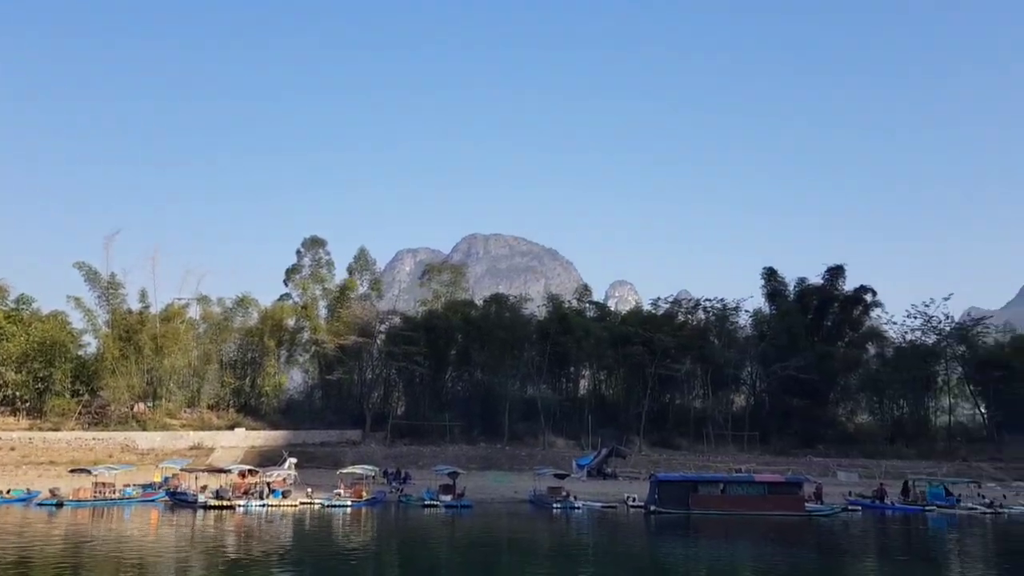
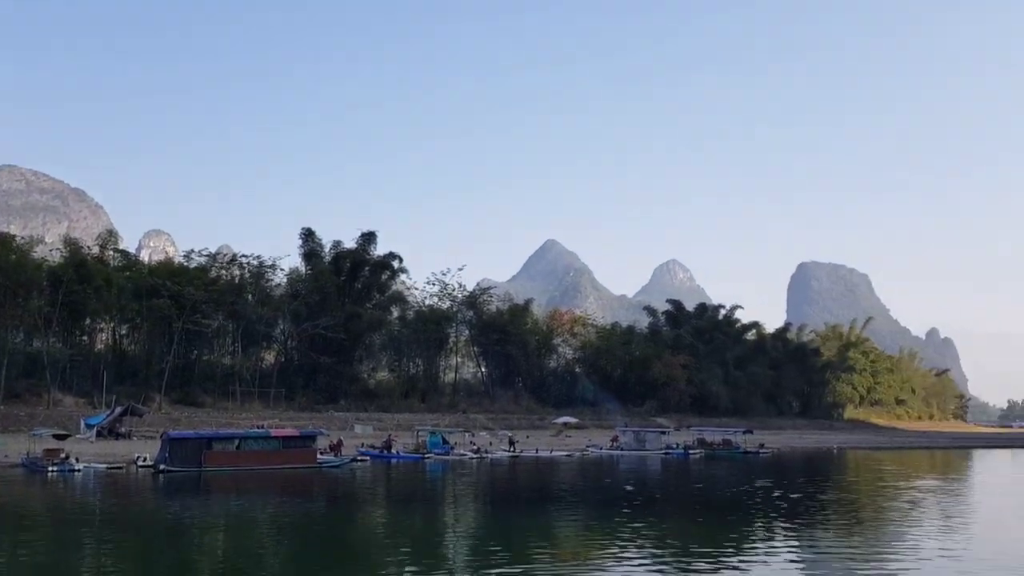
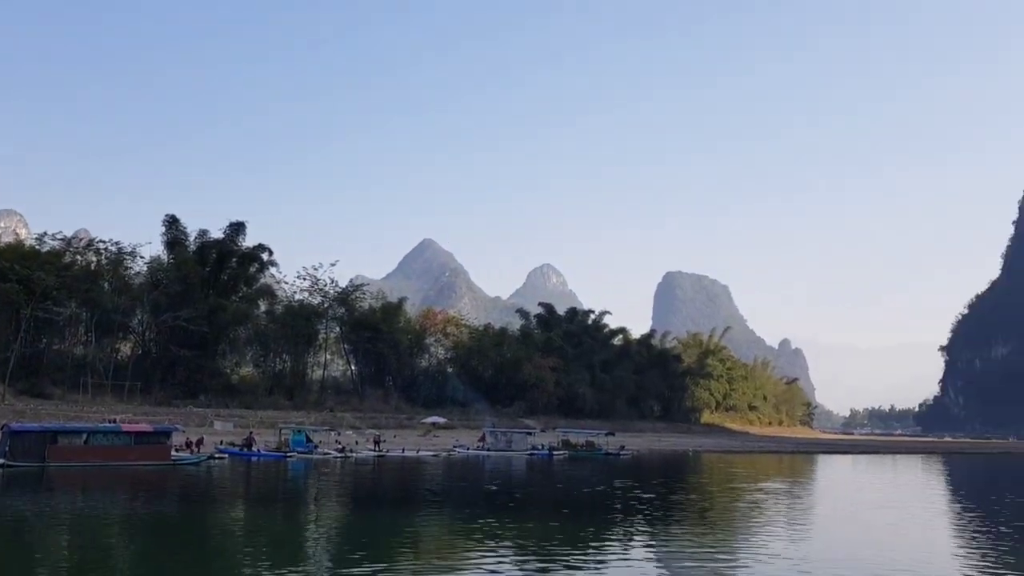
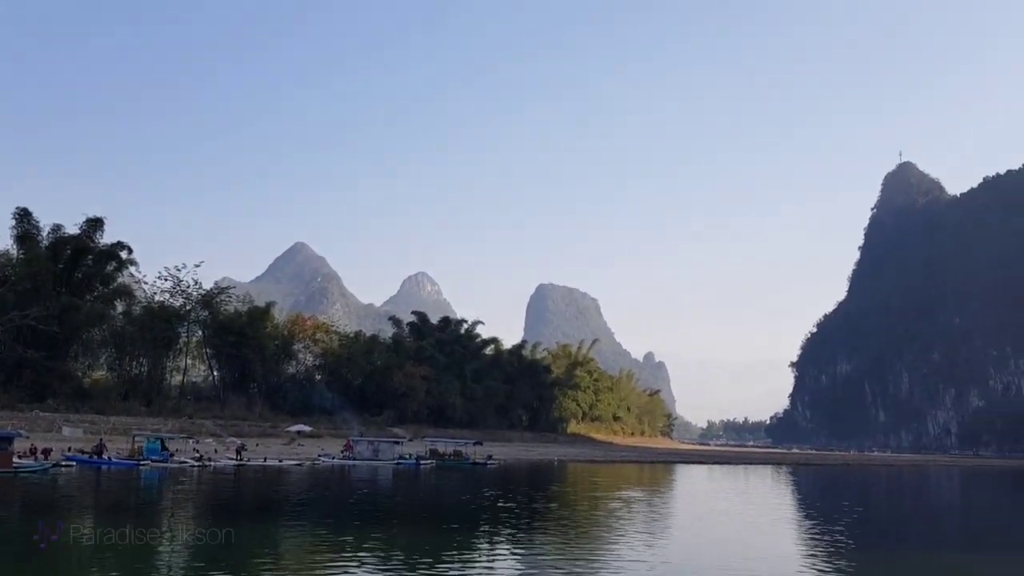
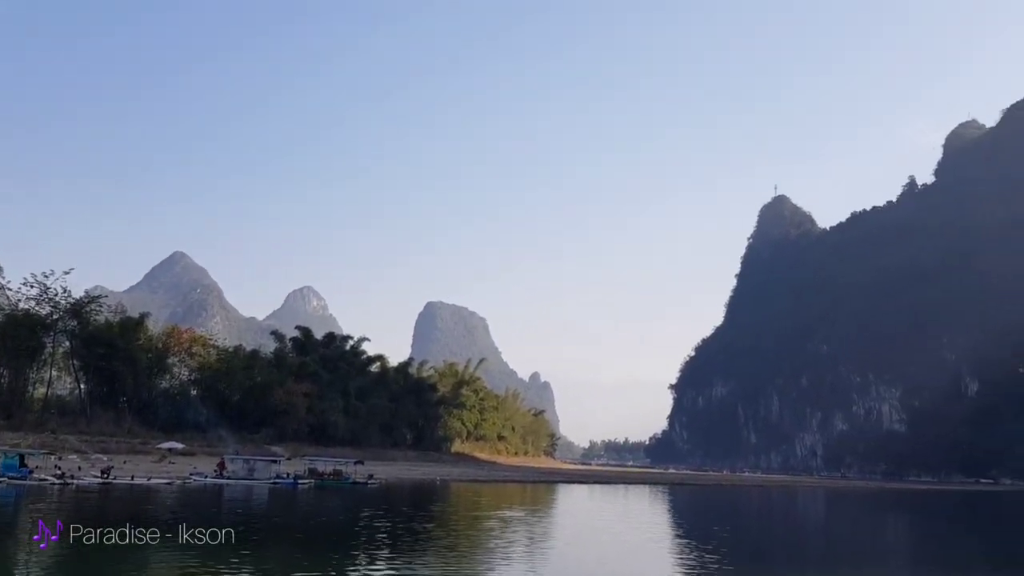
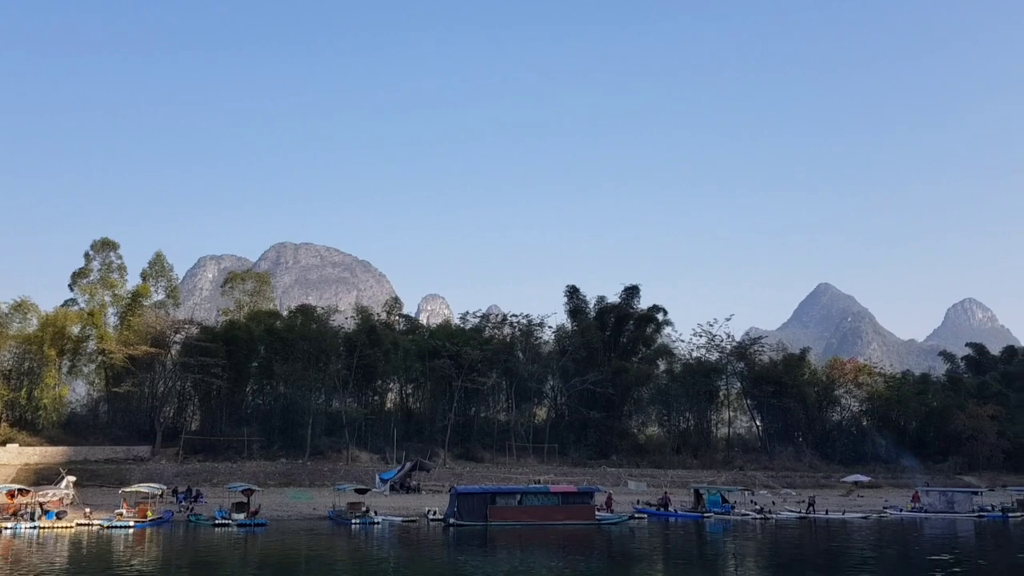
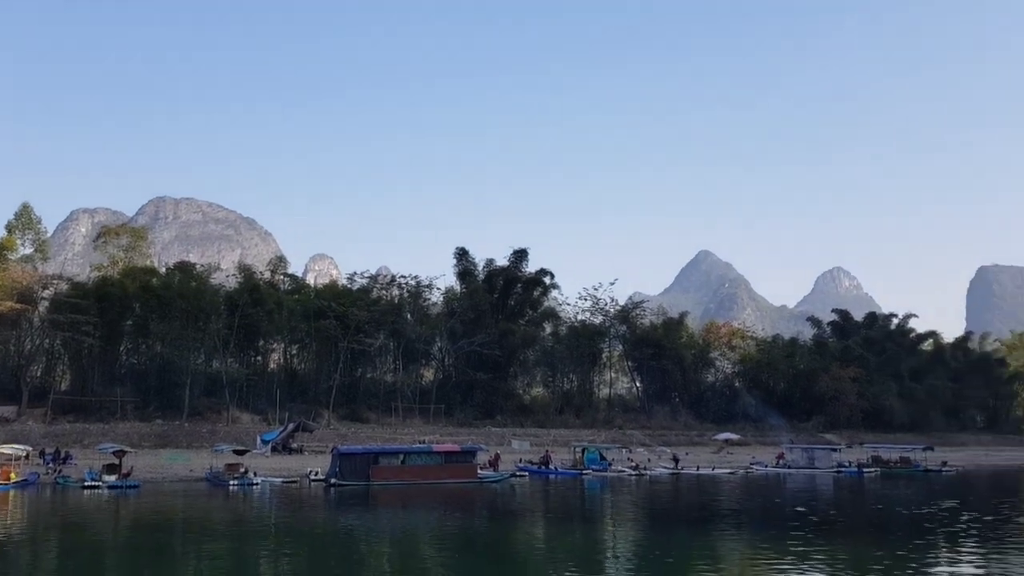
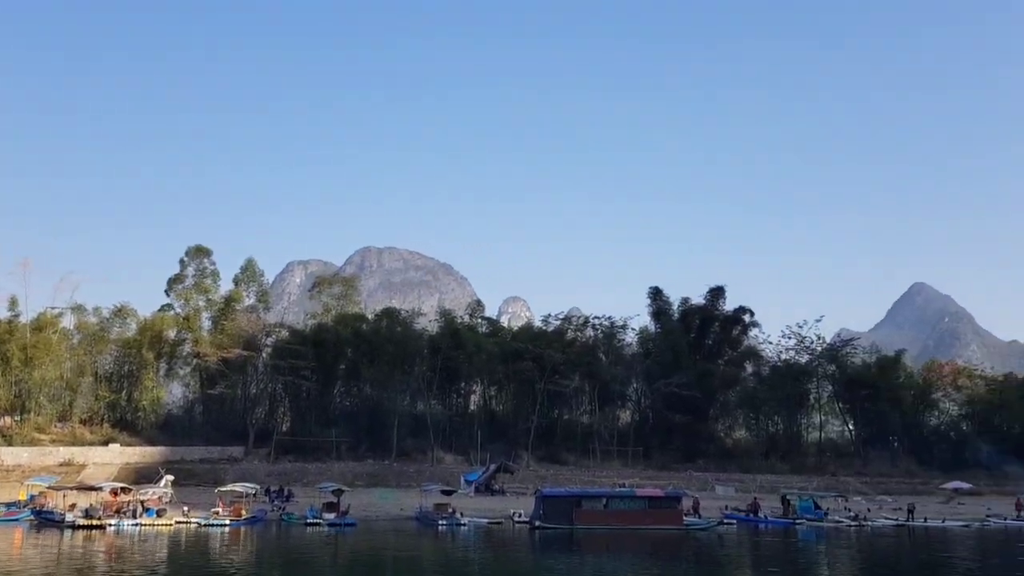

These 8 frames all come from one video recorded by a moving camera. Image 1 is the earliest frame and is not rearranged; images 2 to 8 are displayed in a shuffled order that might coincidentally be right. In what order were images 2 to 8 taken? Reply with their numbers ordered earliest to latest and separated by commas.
8, 6, 7, 2, 3, 4, 5
